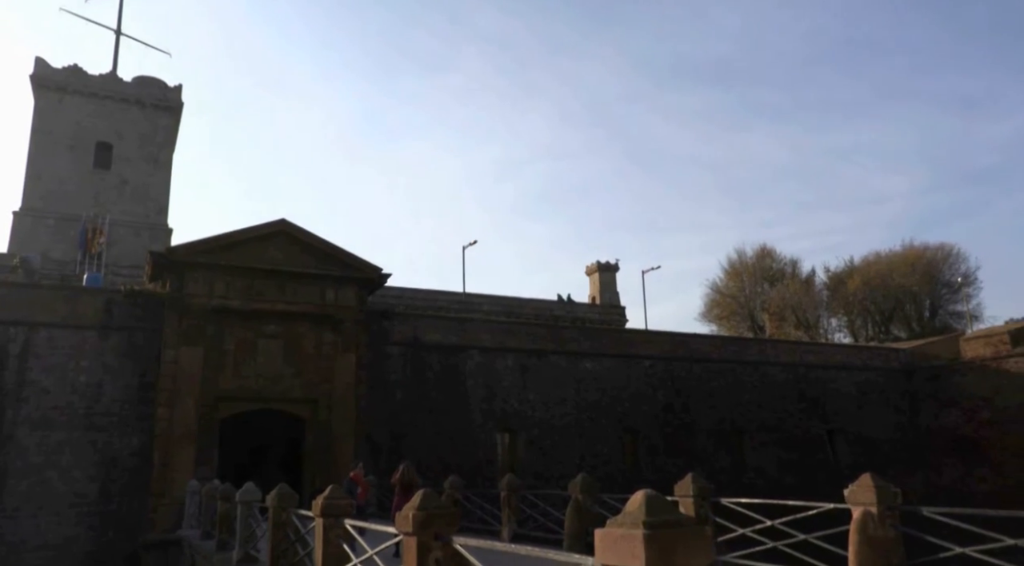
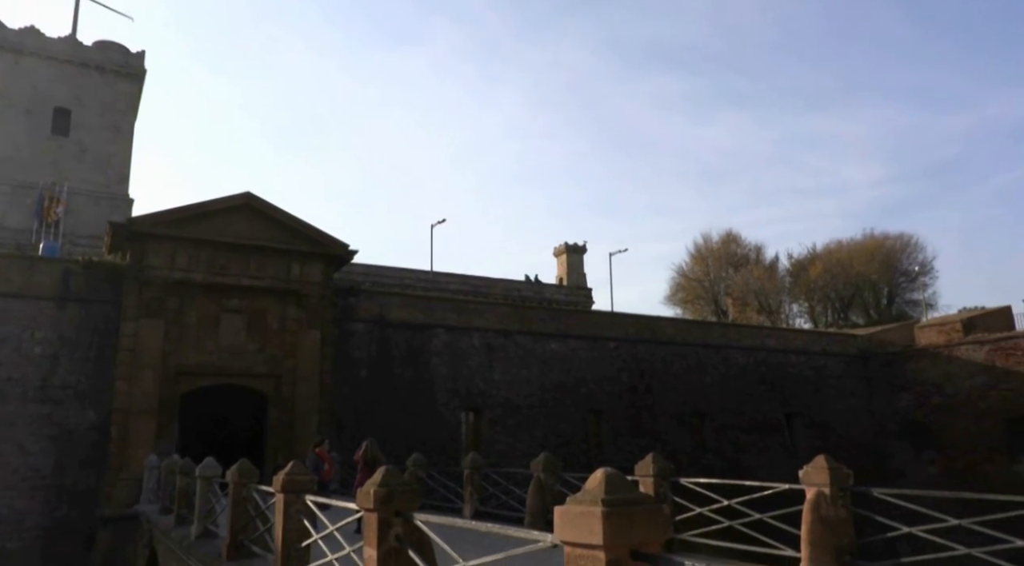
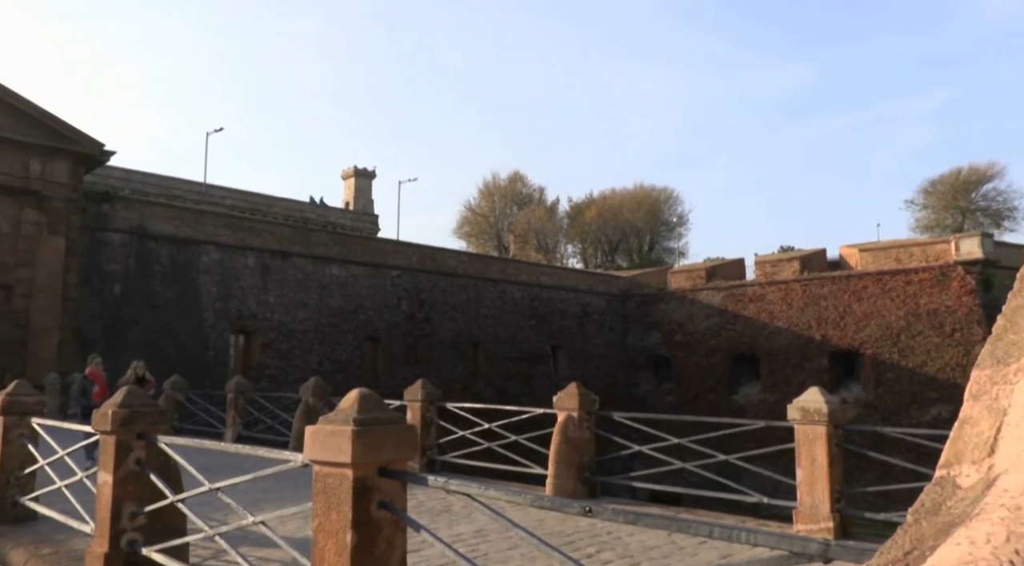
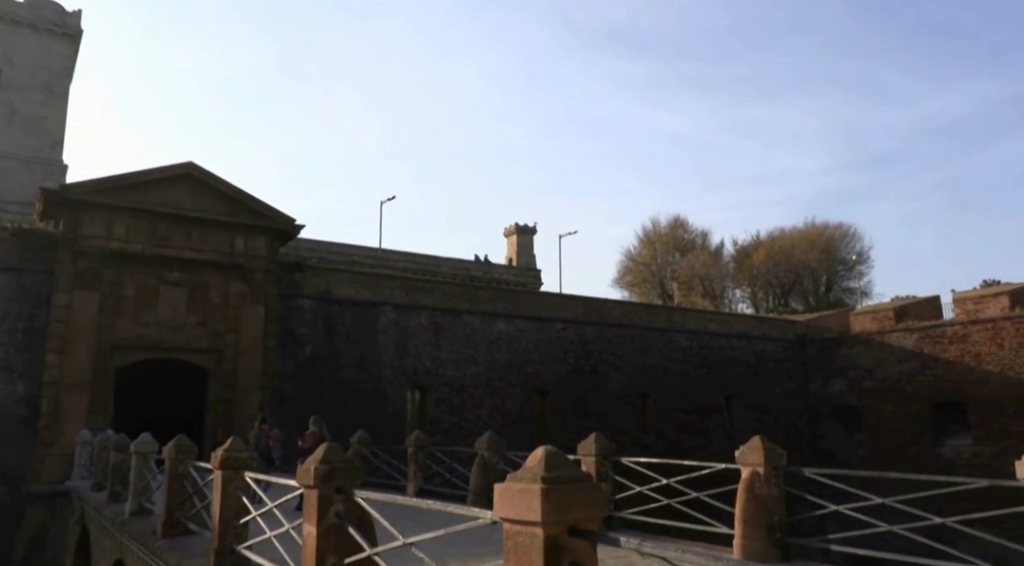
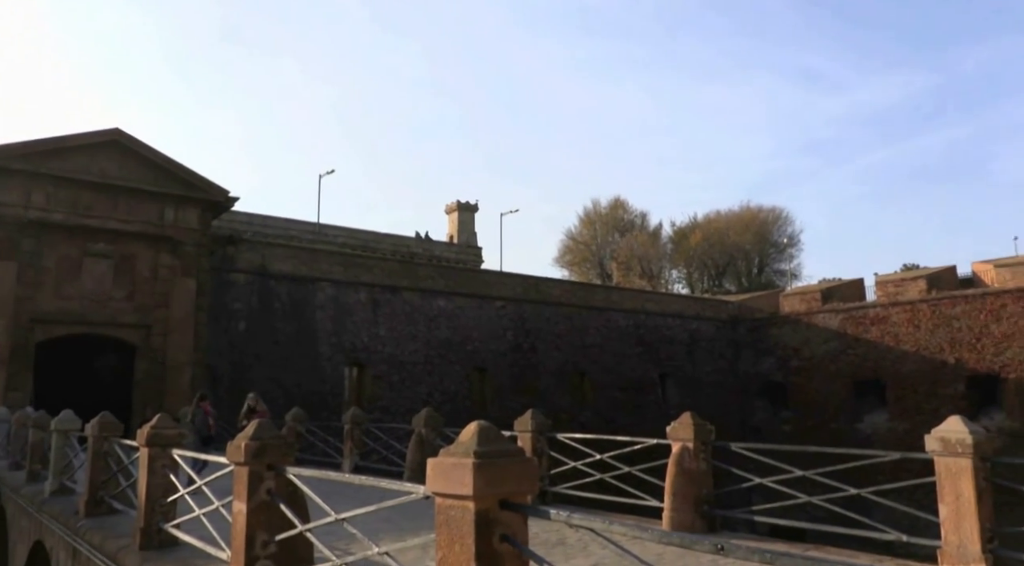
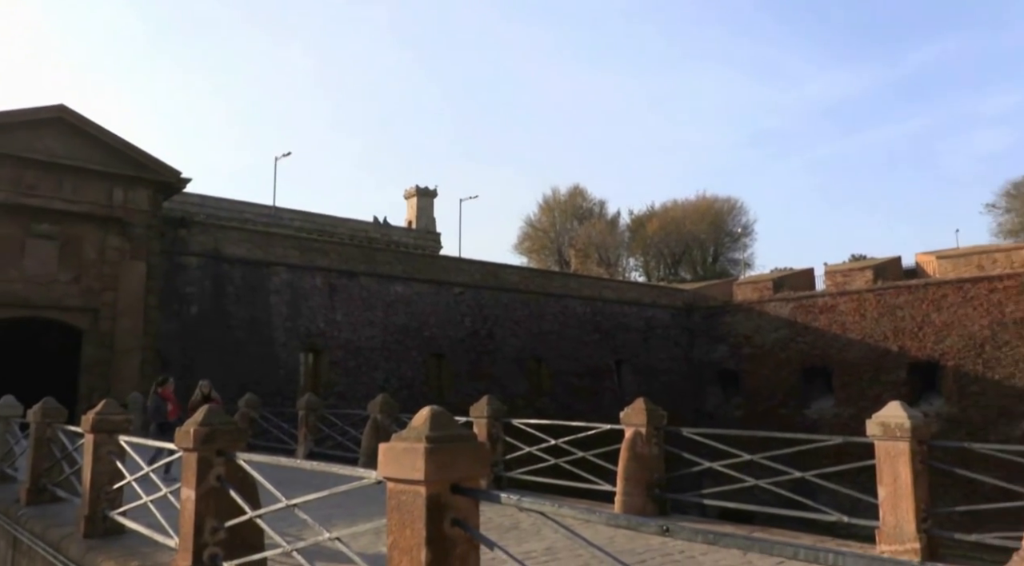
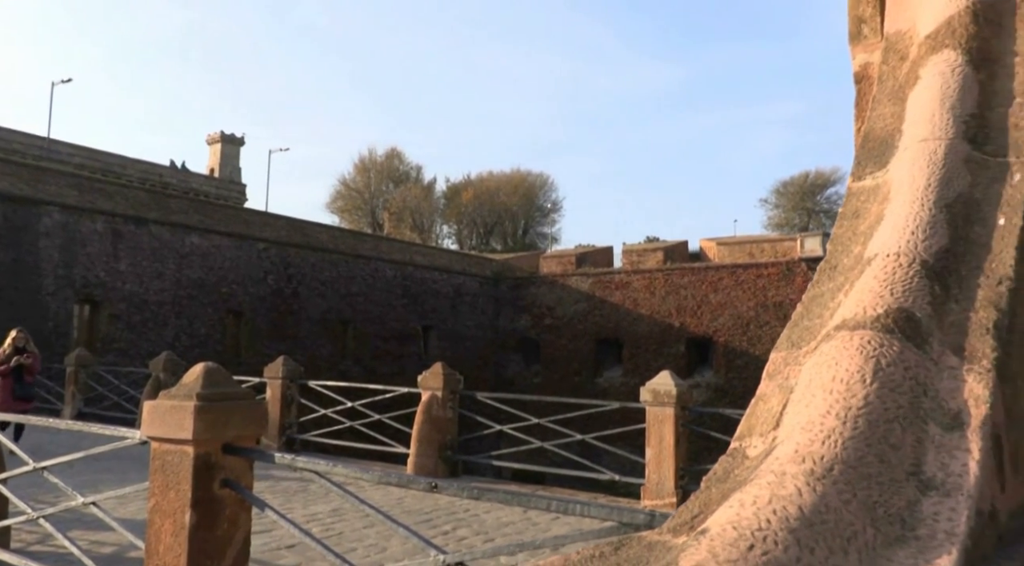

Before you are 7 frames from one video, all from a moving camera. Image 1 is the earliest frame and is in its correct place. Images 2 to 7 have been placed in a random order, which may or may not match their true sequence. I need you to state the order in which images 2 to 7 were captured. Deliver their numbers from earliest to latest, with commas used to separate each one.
2, 4, 5, 6, 3, 7
